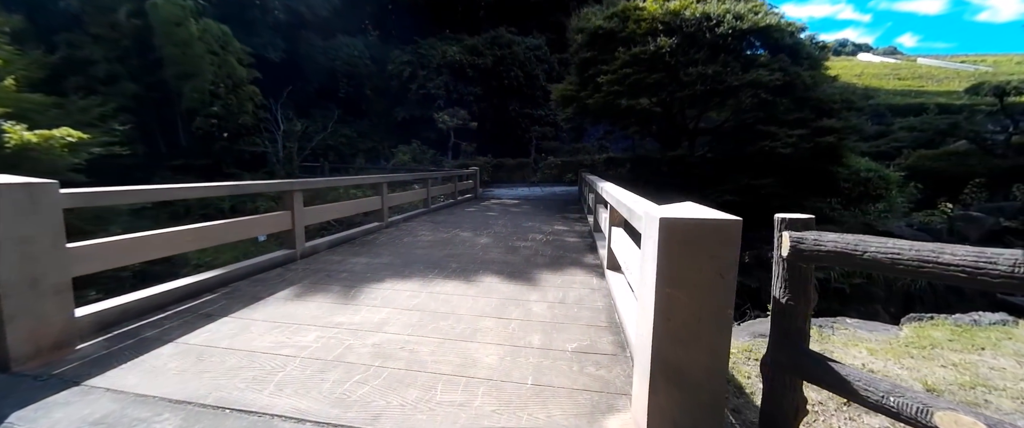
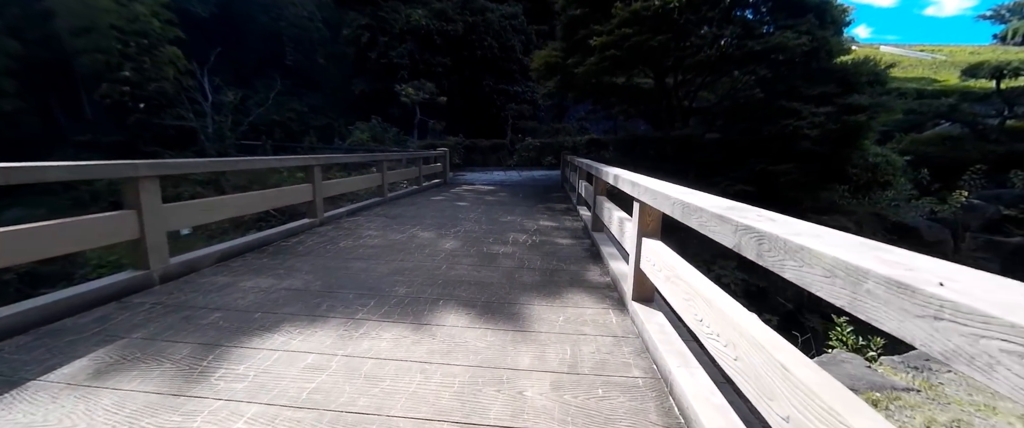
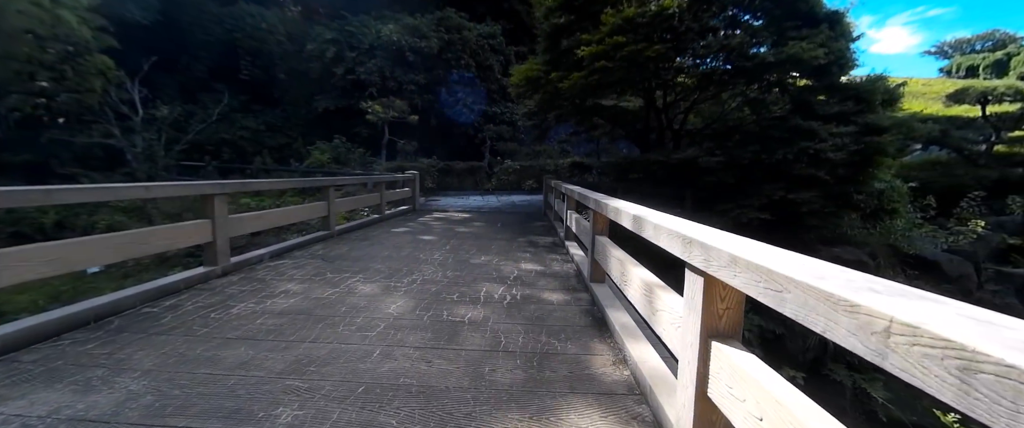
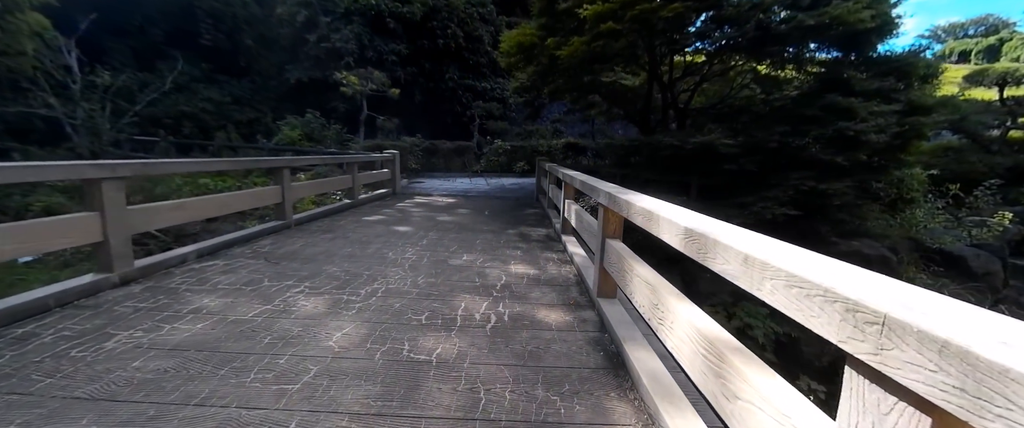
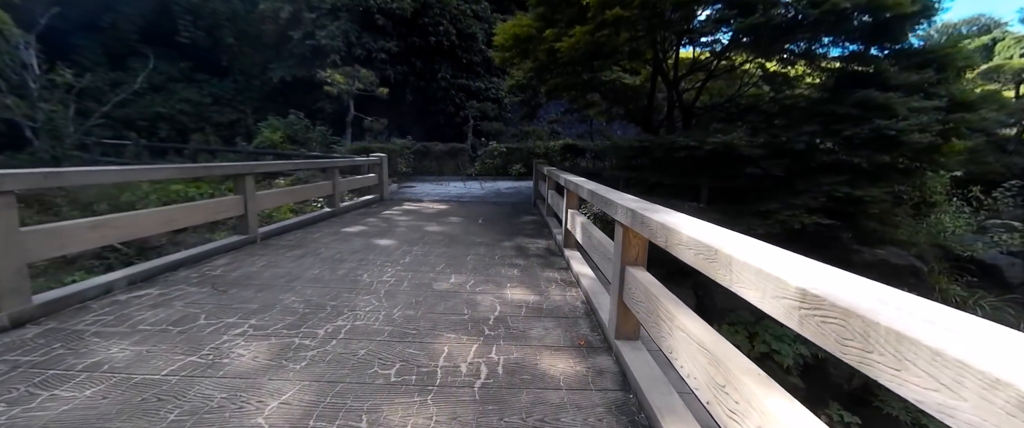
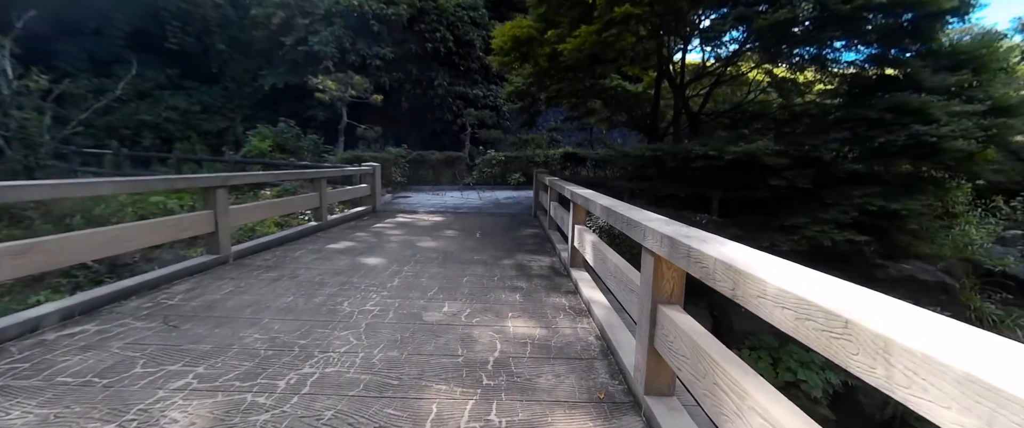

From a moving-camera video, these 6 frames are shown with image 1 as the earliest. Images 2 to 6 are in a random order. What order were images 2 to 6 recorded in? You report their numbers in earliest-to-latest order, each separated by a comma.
2, 3, 4, 5, 6
